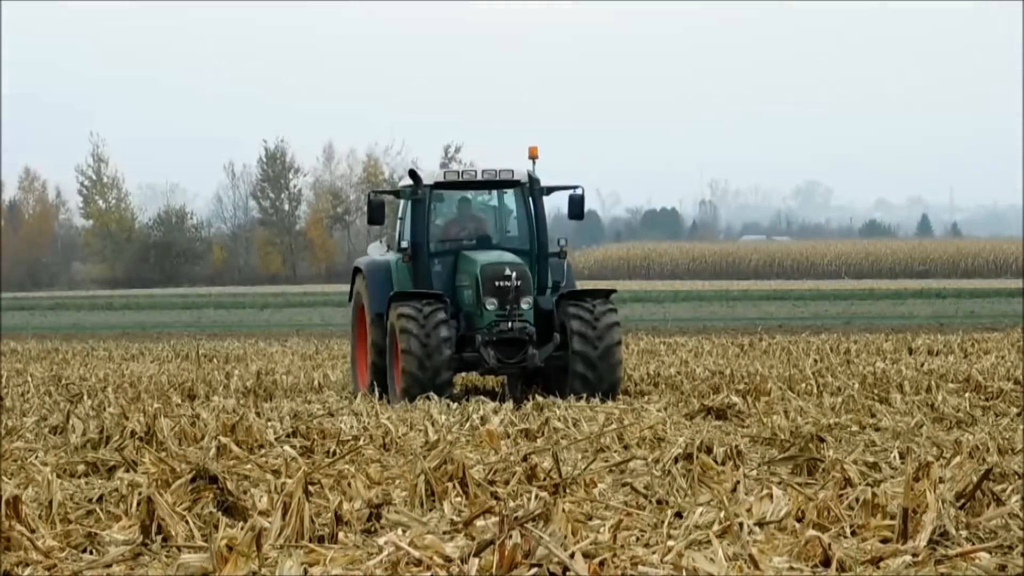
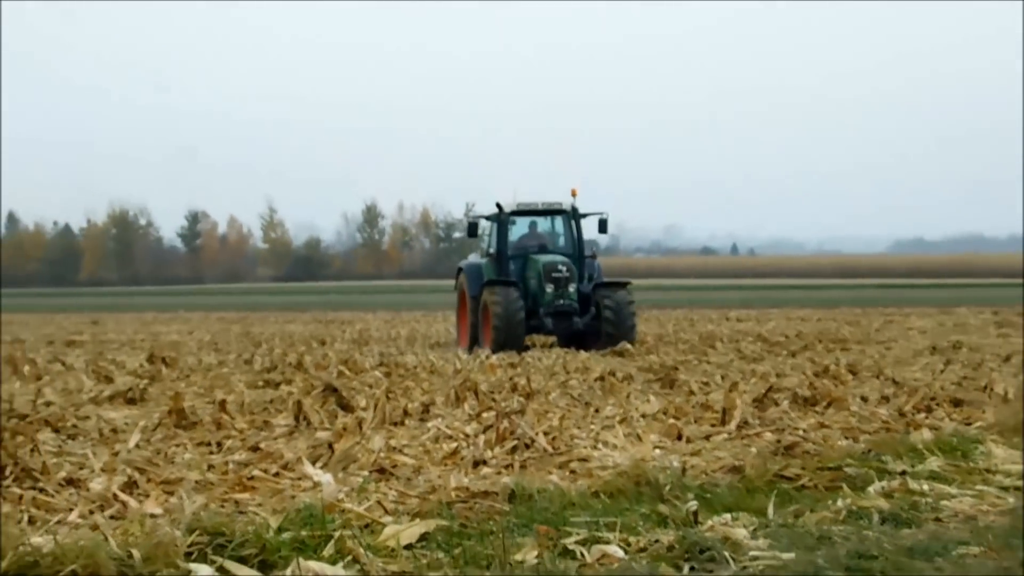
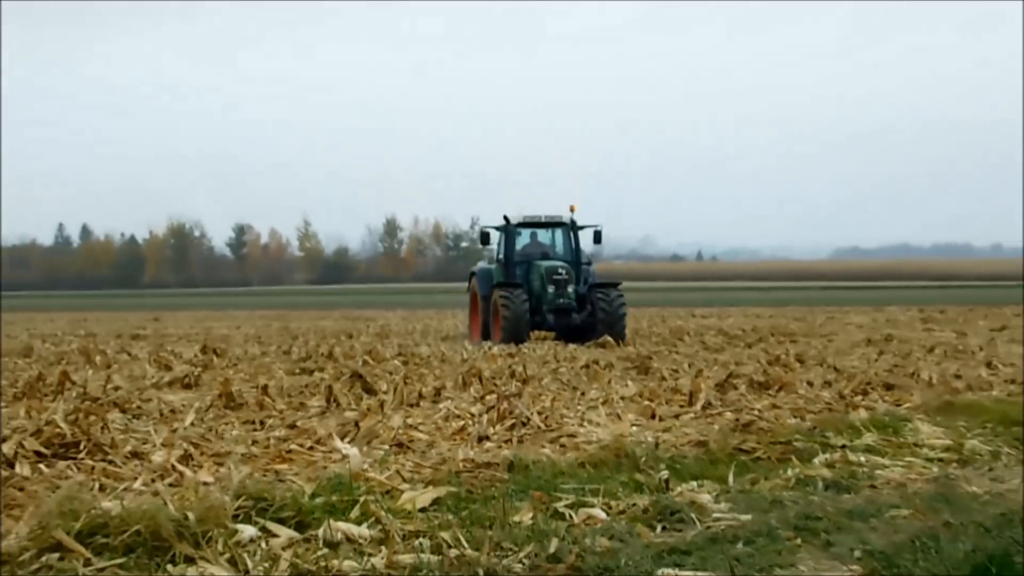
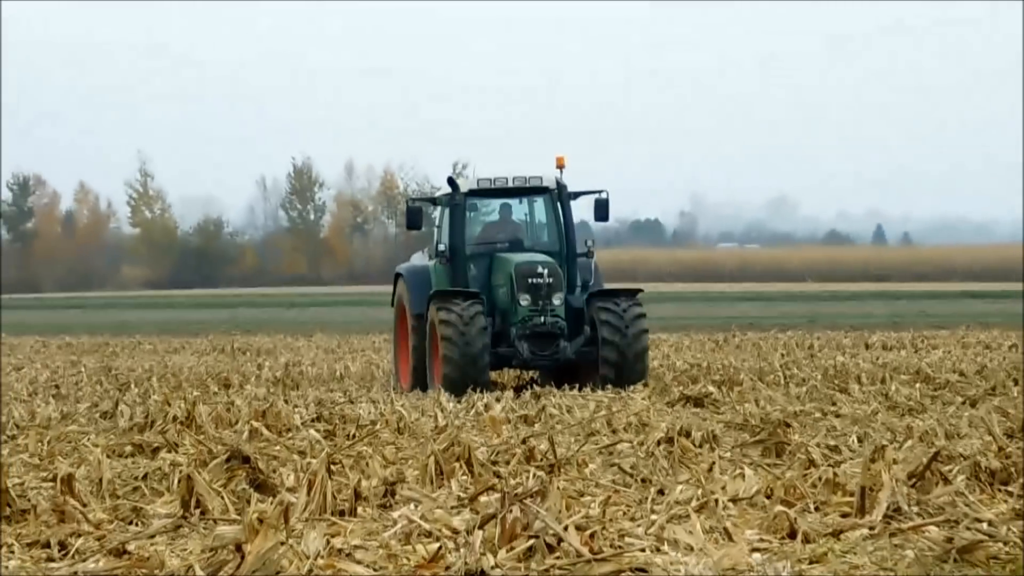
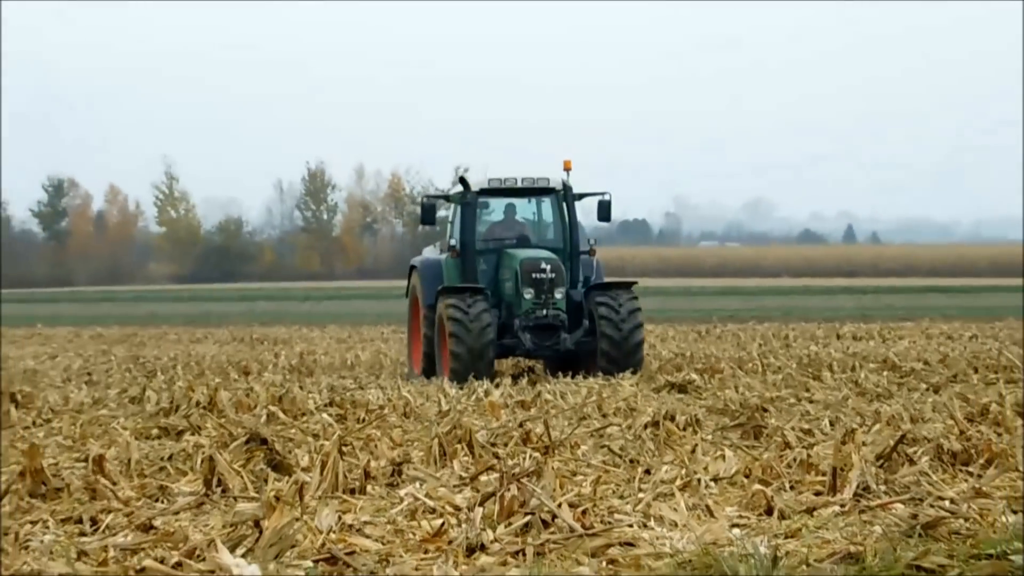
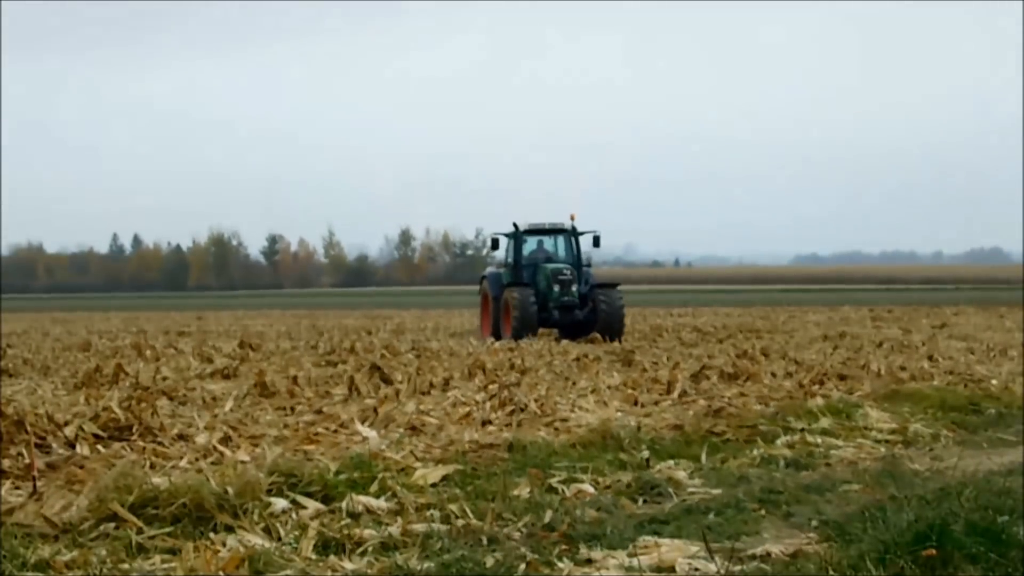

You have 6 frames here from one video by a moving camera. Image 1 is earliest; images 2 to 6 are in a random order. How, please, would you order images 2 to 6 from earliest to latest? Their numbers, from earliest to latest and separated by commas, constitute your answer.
4, 5, 2, 3, 6
